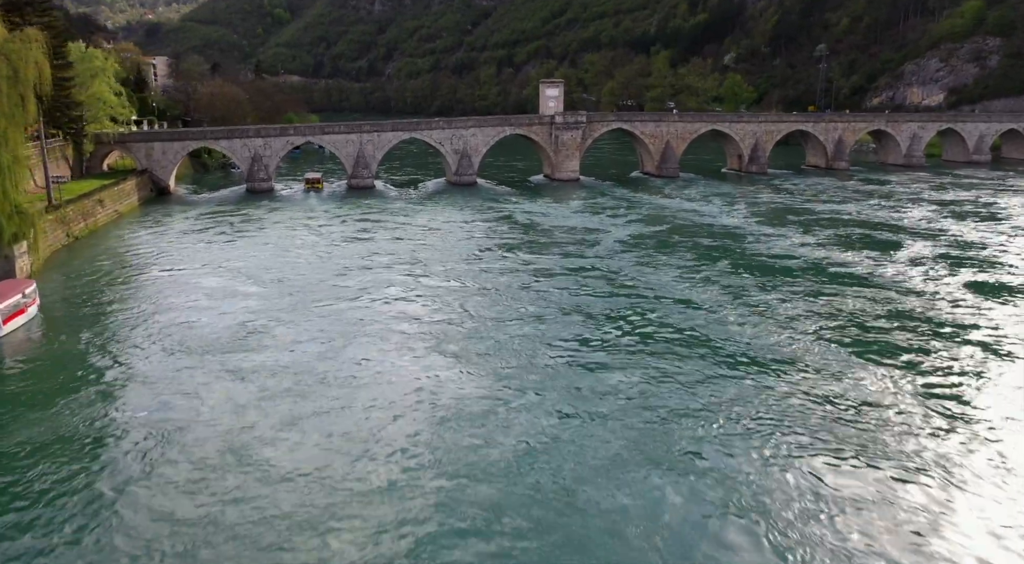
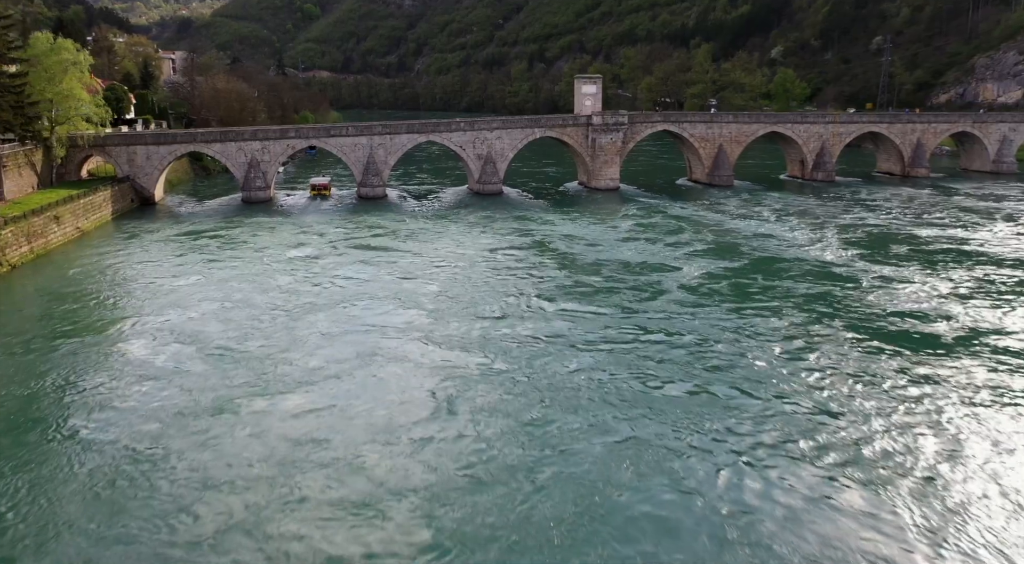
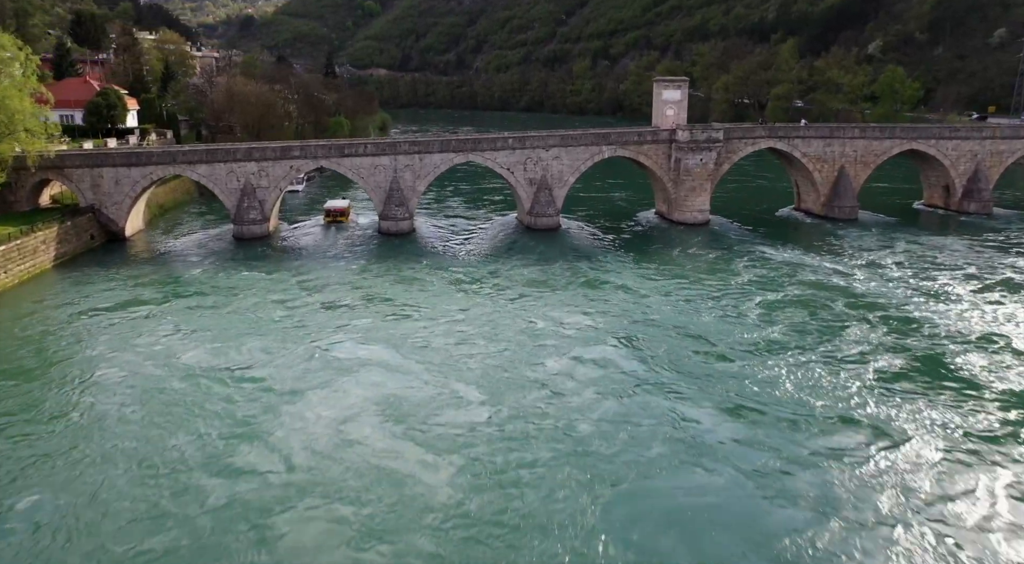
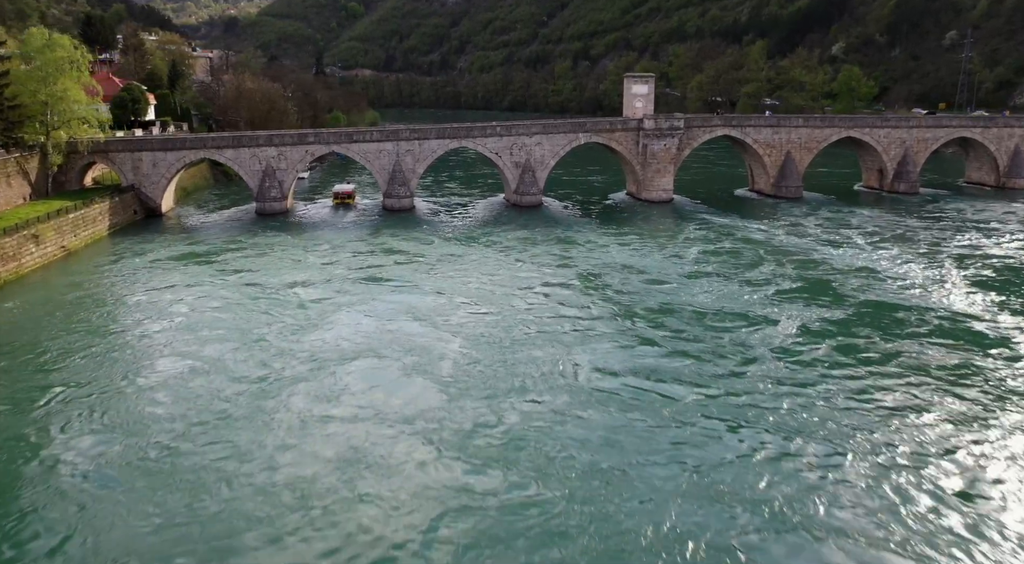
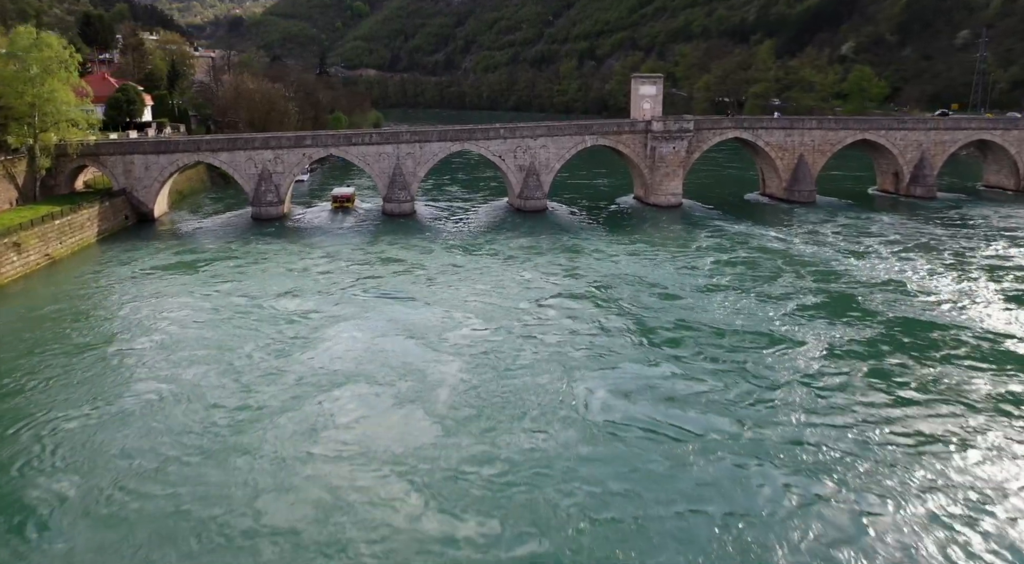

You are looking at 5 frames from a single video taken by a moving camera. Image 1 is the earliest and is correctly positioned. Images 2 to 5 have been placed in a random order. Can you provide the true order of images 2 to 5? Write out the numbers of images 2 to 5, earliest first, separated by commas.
2, 4, 5, 3
